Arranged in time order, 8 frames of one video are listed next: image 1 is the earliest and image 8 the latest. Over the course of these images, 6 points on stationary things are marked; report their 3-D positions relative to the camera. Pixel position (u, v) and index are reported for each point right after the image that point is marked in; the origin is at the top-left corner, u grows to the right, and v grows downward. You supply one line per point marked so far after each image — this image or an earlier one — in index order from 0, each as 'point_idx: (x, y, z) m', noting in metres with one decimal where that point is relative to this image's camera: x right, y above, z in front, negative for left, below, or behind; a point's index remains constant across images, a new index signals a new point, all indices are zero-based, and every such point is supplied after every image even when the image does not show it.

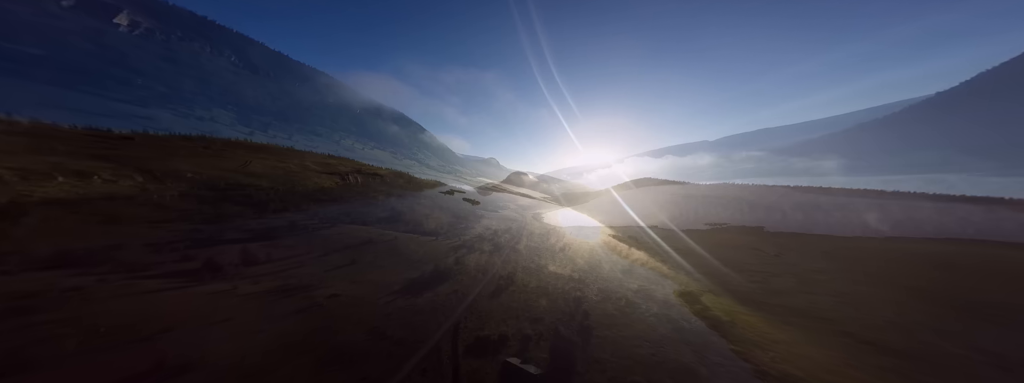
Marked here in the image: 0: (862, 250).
0: (+27.8, -4.7, +18.8) m
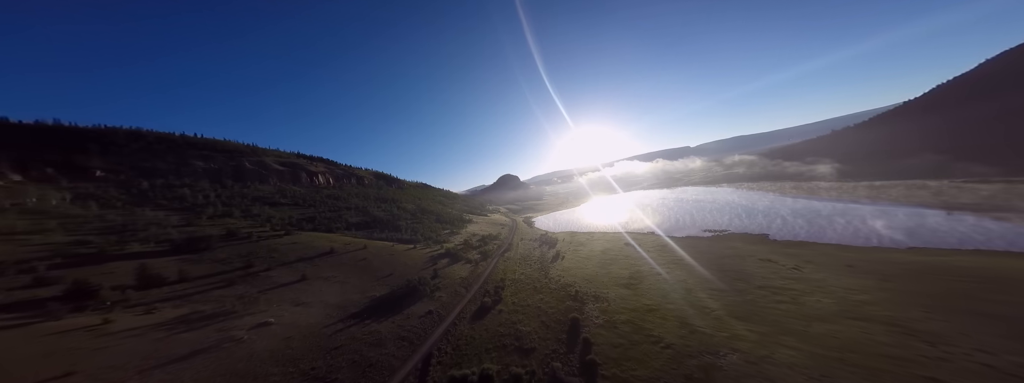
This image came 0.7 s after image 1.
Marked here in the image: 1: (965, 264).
0: (+26.9, -5.0, +16.9) m
1: (+29.6, -4.7, +15.4) m
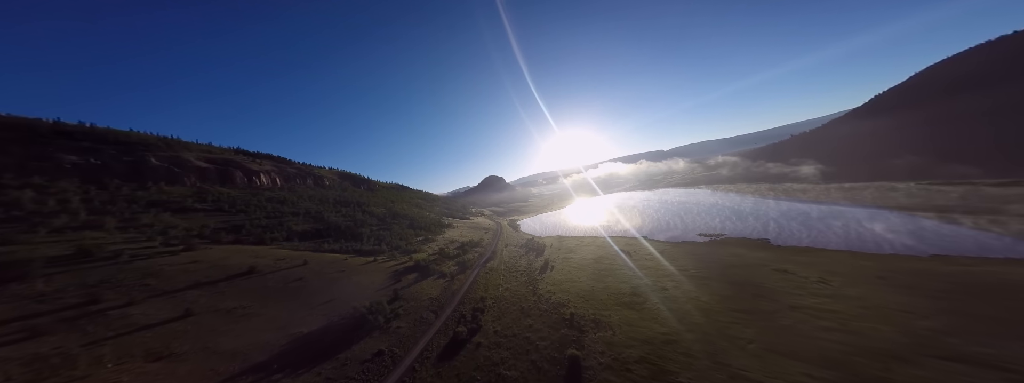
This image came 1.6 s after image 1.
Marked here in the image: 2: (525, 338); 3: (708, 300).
0: (+25.7, -5.1, +14.9) m
1: (+28.5, -4.7, +13.6) m
2: (+0.8, -9.2, +14.9) m
3: (+13.4, -7.4, +16.2) m
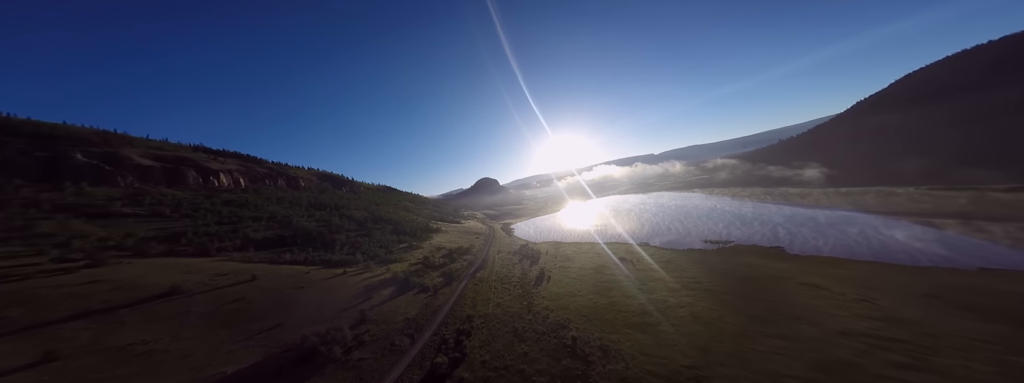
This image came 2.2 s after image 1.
0: (+25.2, -5.3, +12.8) m
1: (+28.0, -4.9, +11.6) m
2: (+0.3, -9.3, +12.2) m
3: (+12.9, -7.5, +13.7) m
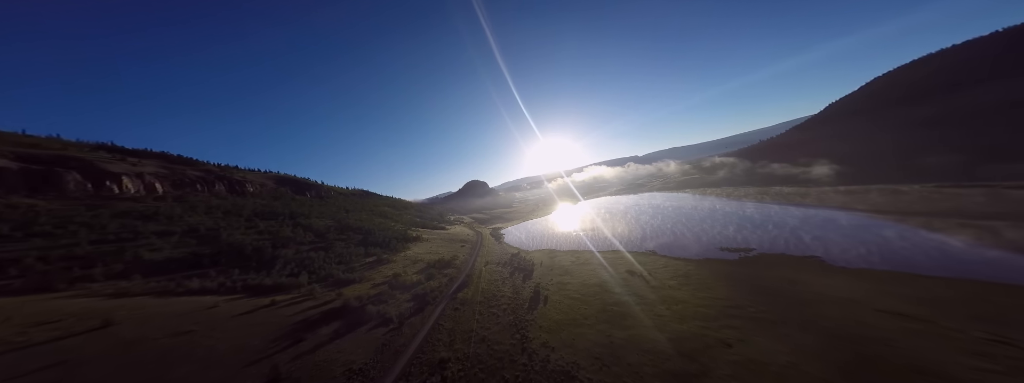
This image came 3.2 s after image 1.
0: (+24.7, -5.1, +9.2) m
1: (+27.5, -4.7, +8.1) m
2: (-0.2, -9.3, +7.5) m
3: (+12.4, -7.4, +9.6) m
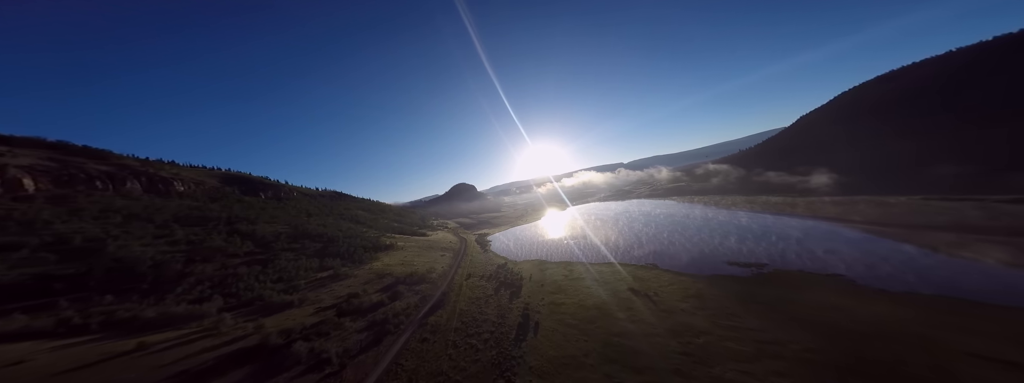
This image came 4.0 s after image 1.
0: (+24.0, -5.6, +6.6) m
1: (+26.9, -5.2, +5.7) m
2: (-0.8, -9.3, +3.7) m
3: (+11.6, -7.7, +6.4) m
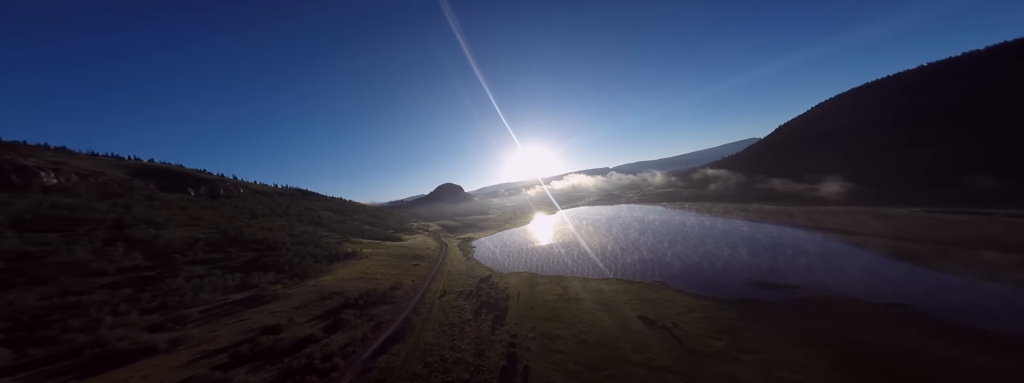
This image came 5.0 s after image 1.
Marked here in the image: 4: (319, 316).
0: (+23.4, -6.0, +3.1) m
1: (+26.4, -5.7, +2.3) m
2: (-1.3, -9.1, -1.0) m
3: (+11.0, -7.8, +2.3) m
4: (-13.2, -8.6, +16.5) m
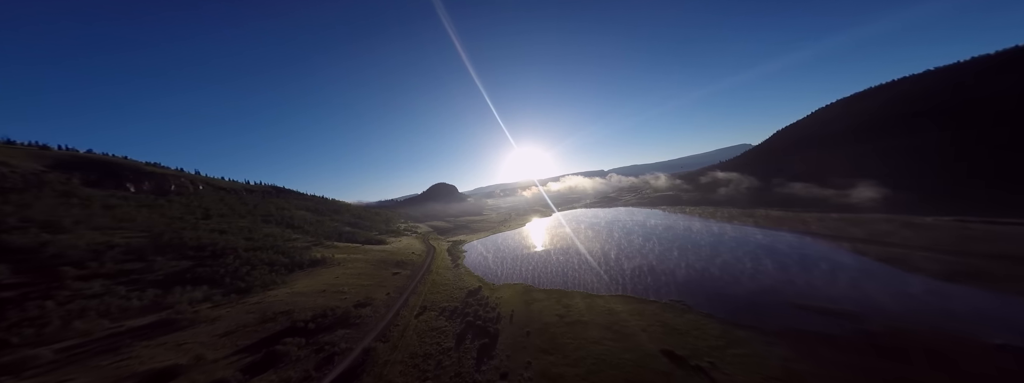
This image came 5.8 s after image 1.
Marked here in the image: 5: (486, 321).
0: (+23.0, -6.1, -0.3) m
1: (+26.0, -5.8, -1.1) m
2: (-1.7, -8.9, -4.7) m
3: (+10.6, -7.8, -1.3) m
4: (-13.7, -8.3, +12.6) m
5: (-2.1, -10.2, +18.8) m
